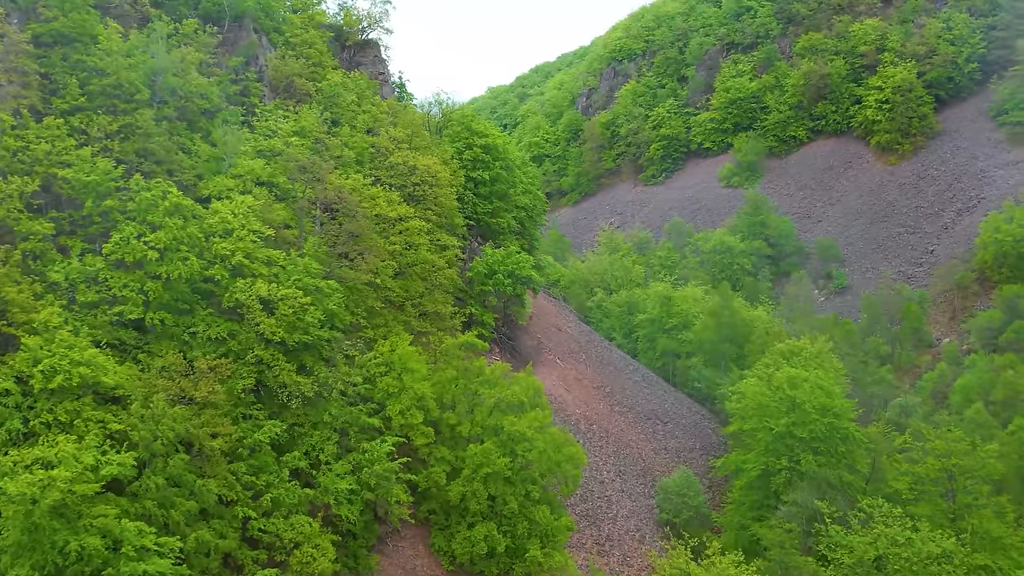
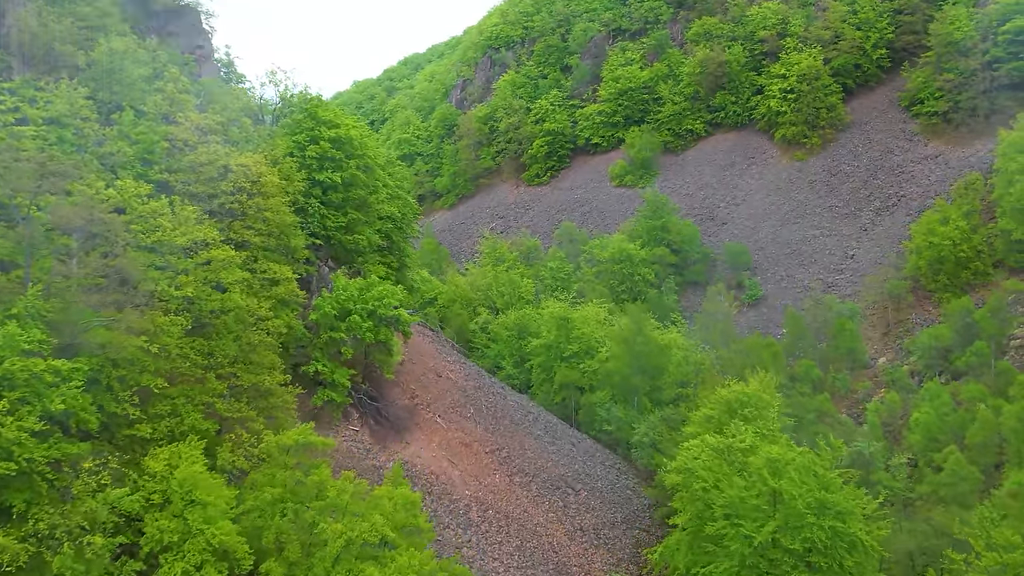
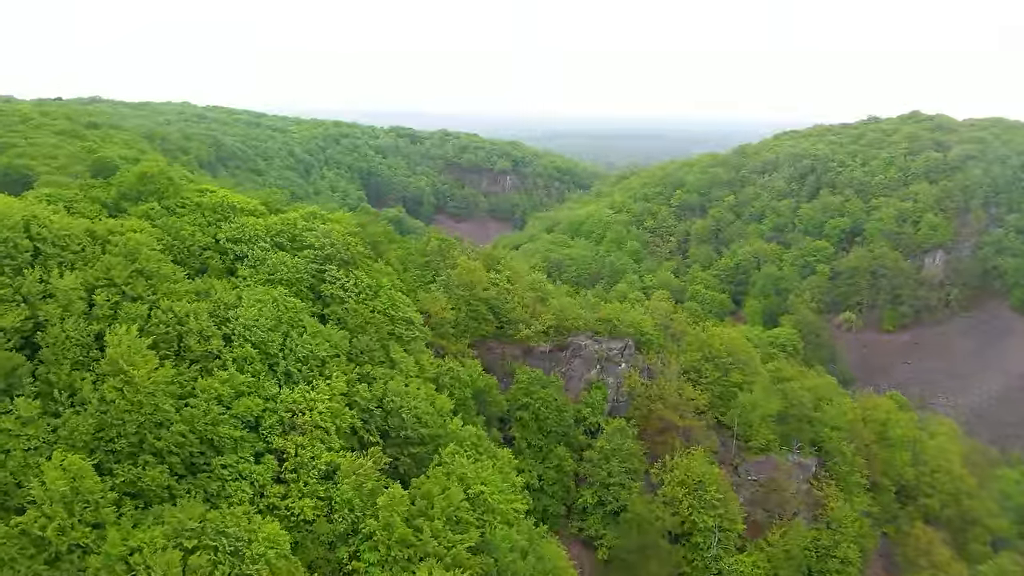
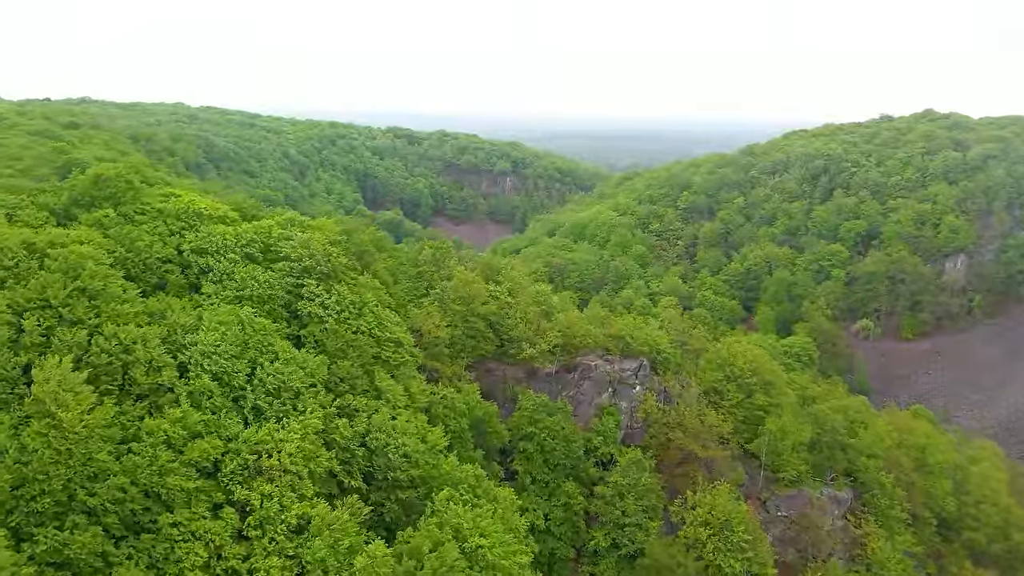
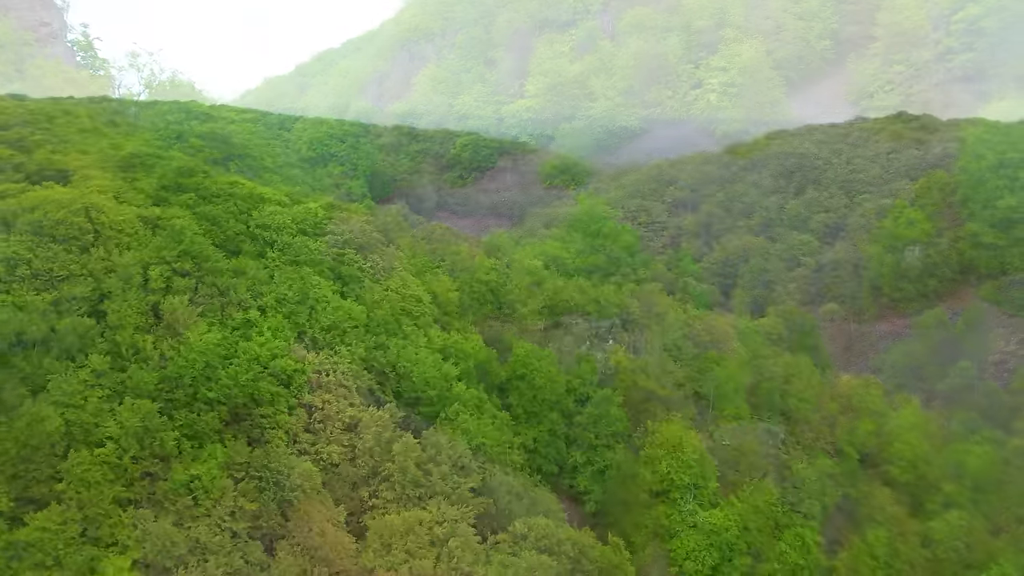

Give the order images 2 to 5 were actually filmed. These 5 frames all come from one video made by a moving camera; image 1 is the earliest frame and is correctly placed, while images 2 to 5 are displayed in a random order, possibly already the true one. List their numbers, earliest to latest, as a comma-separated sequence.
2, 5, 3, 4
